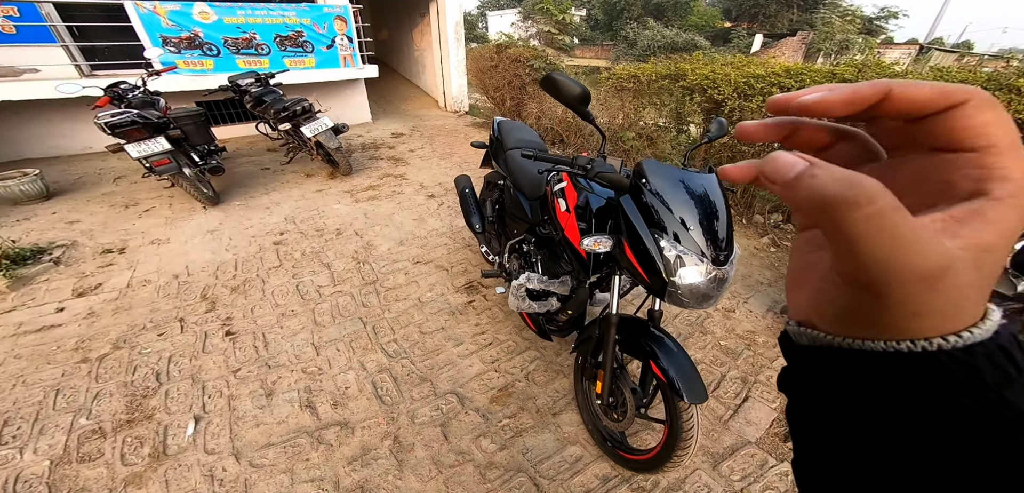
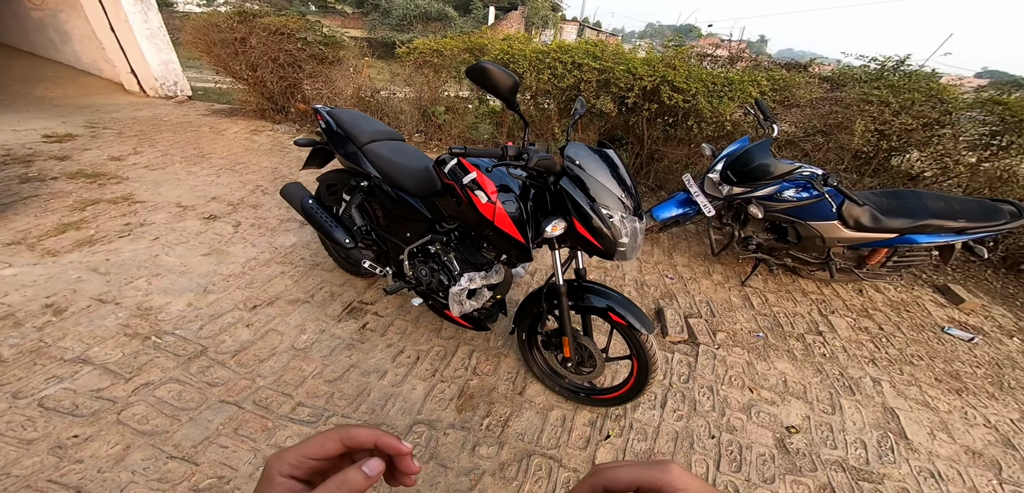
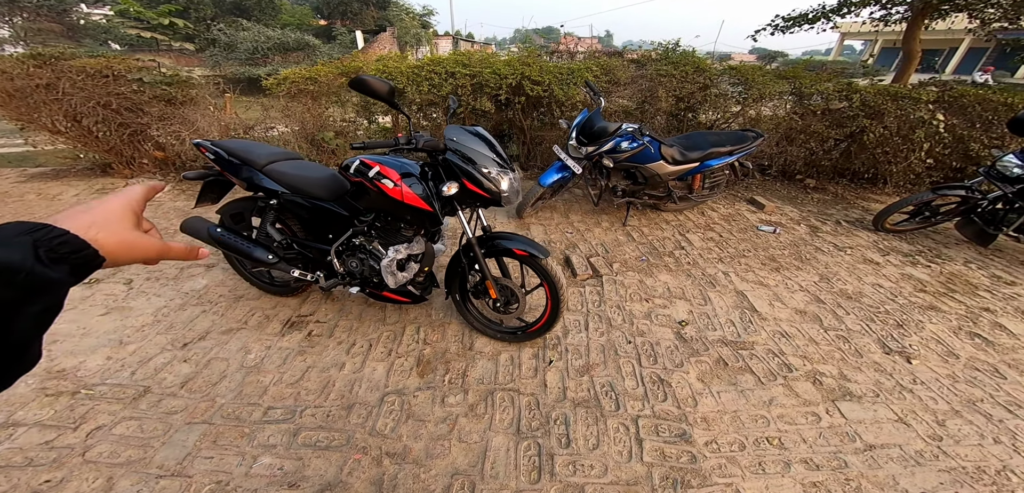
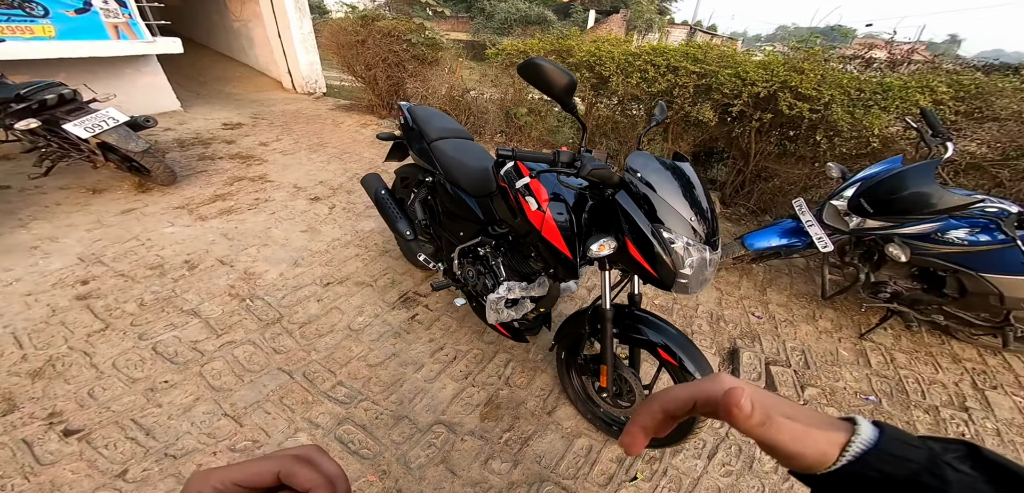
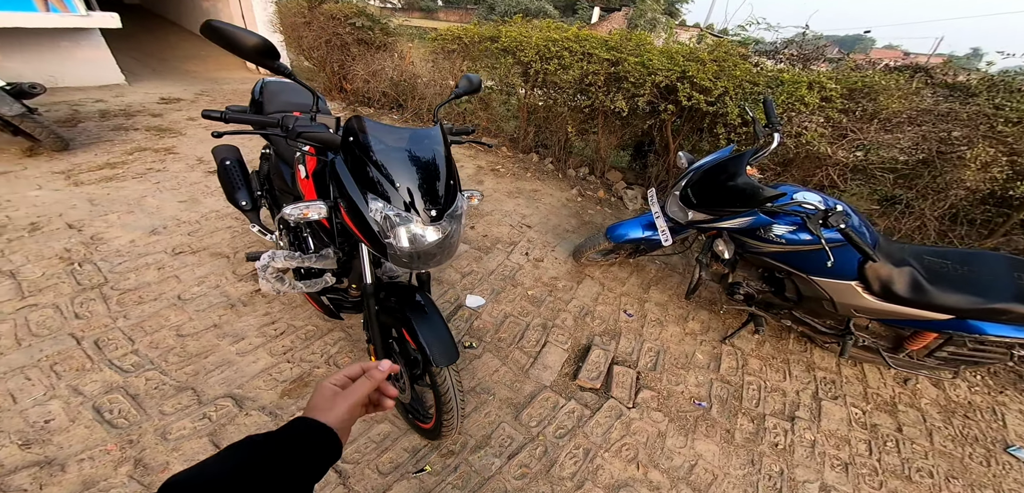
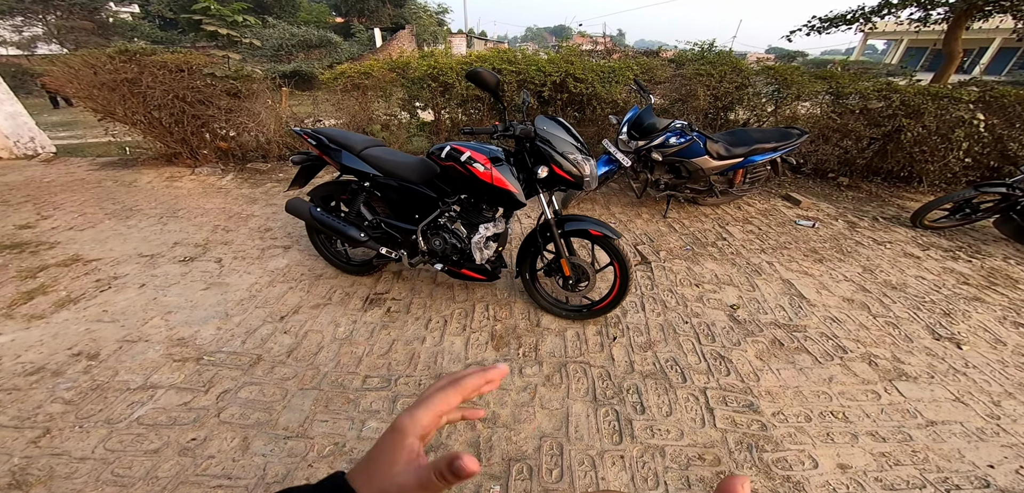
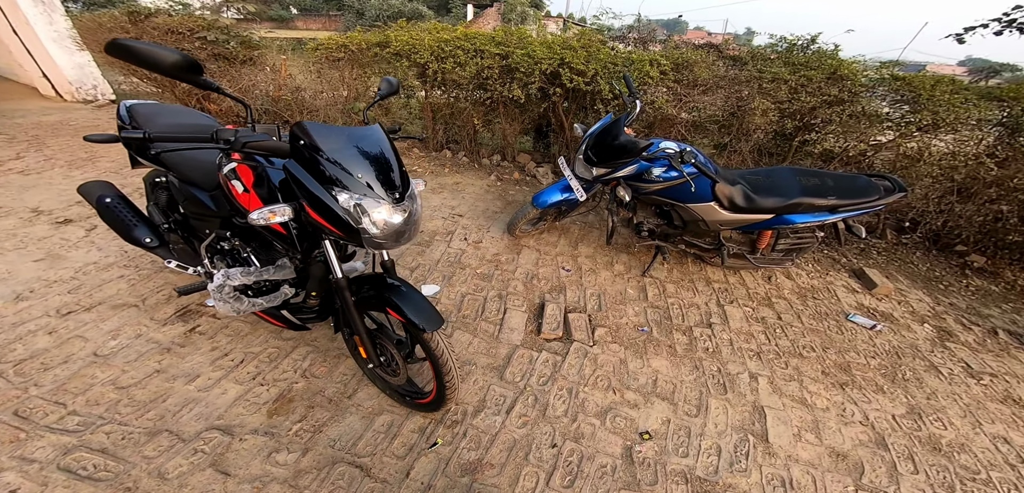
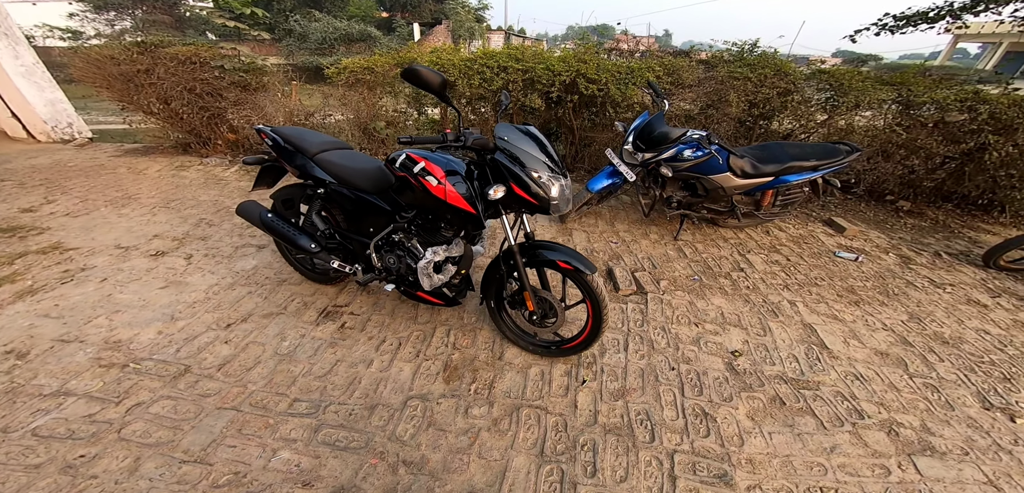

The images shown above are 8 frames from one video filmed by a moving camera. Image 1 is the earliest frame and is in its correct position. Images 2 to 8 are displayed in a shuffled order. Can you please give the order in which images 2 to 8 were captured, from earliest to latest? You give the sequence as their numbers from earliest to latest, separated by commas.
4, 2, 8, 6, 3, 7, 5
